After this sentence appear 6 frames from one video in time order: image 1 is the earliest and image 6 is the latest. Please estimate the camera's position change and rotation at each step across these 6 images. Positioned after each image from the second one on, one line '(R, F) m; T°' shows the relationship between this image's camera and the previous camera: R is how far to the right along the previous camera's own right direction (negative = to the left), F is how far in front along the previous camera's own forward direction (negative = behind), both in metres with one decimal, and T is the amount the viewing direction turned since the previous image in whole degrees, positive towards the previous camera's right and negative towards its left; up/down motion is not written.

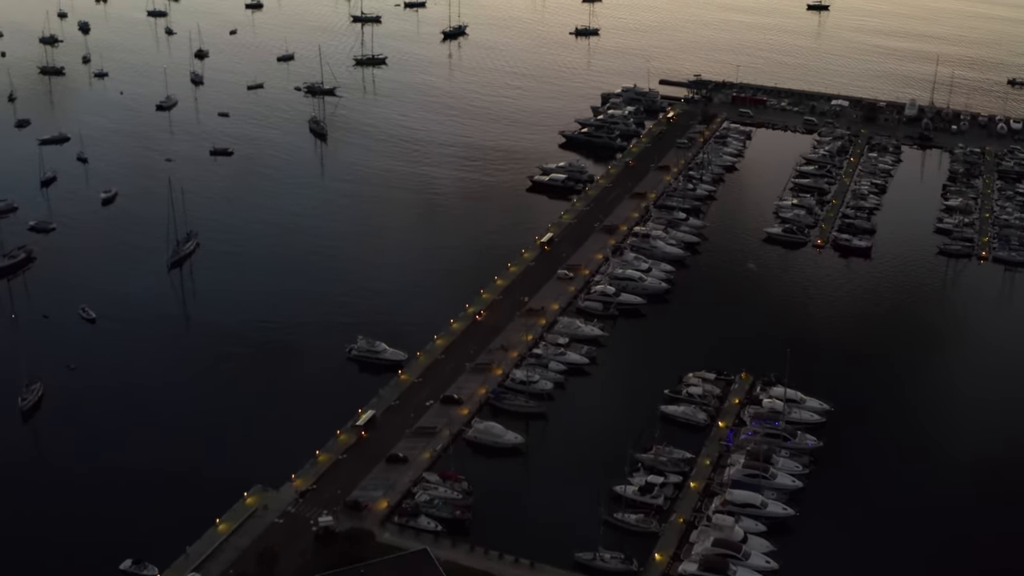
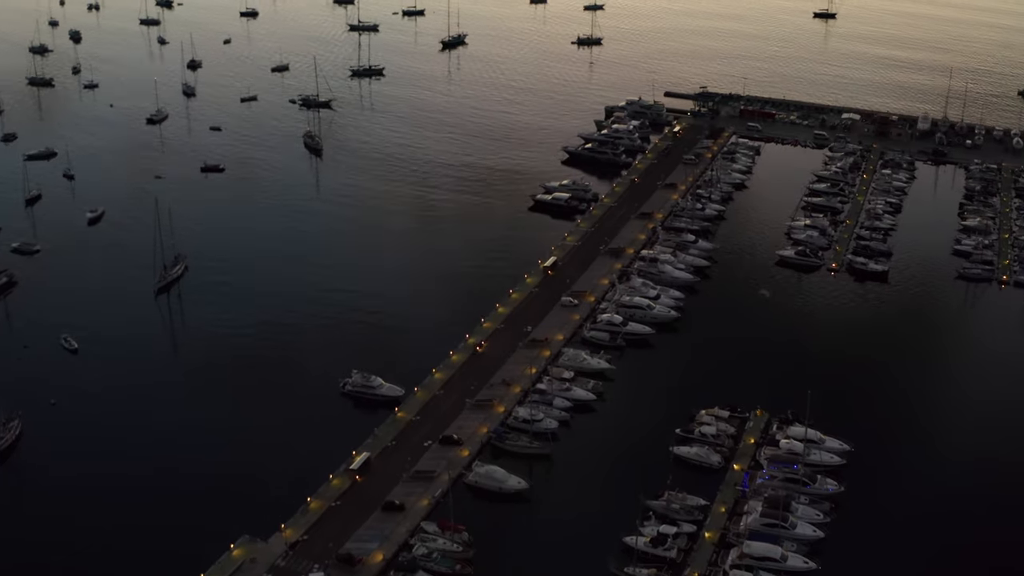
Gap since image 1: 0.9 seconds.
(-0.2, +2.9) m; 0°
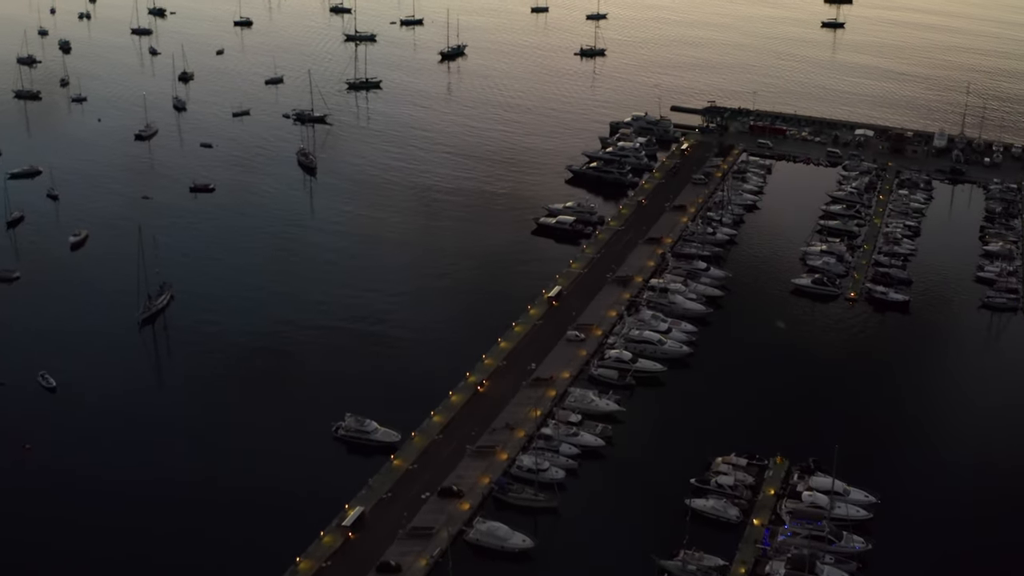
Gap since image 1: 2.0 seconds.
(-0.2, +3.3) m; 0°
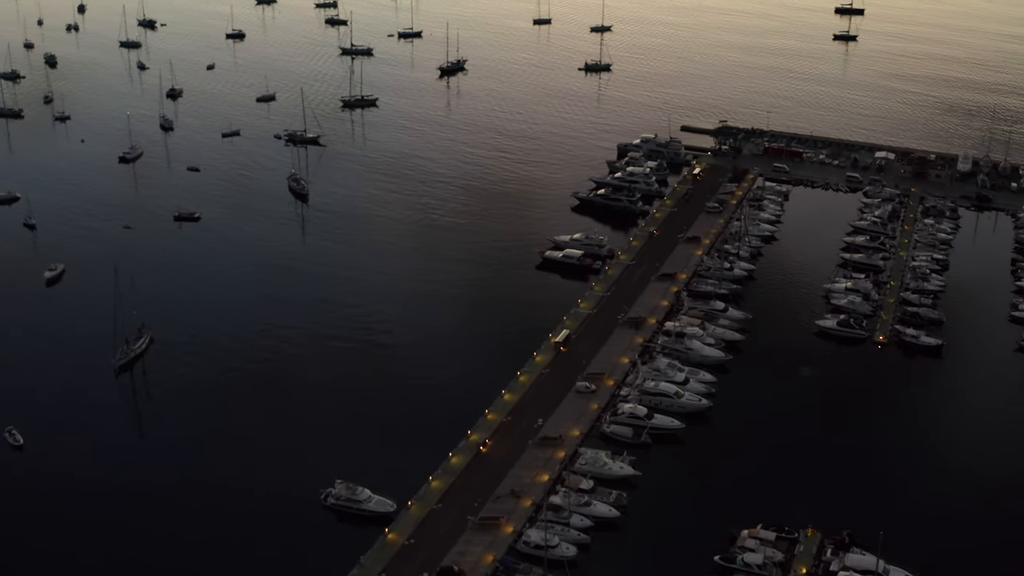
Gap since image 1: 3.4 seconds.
(-0.3, +4.4) m; 0°
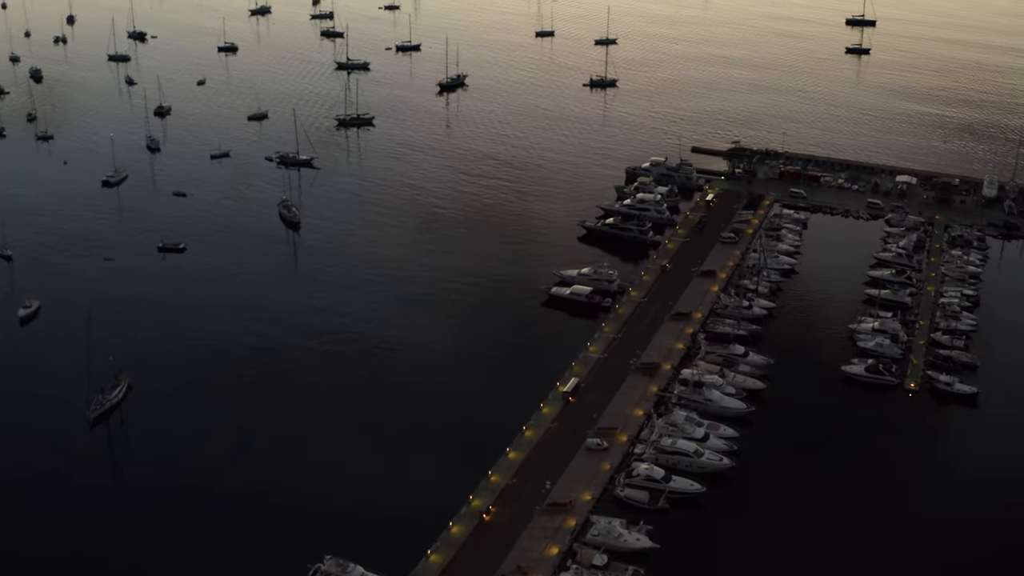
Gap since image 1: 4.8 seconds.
(-0.3, +4.2) m; 0°
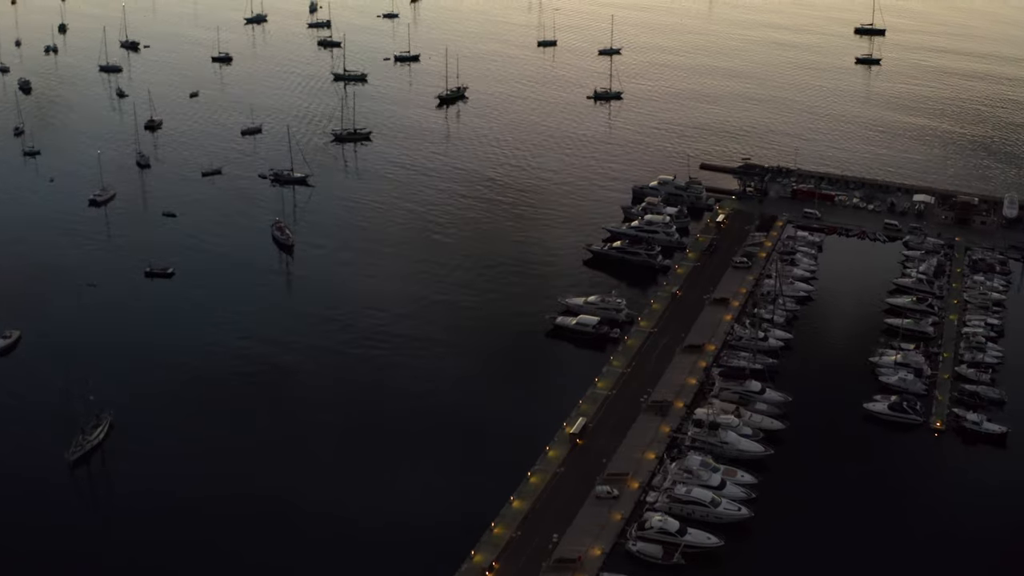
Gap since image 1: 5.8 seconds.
(-0.2, +3.1) m; 0°
